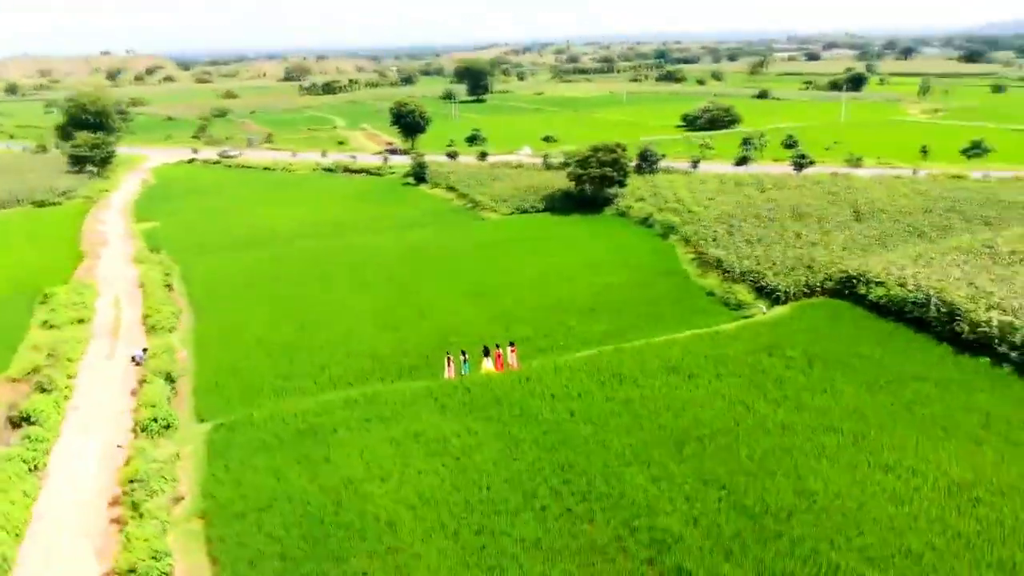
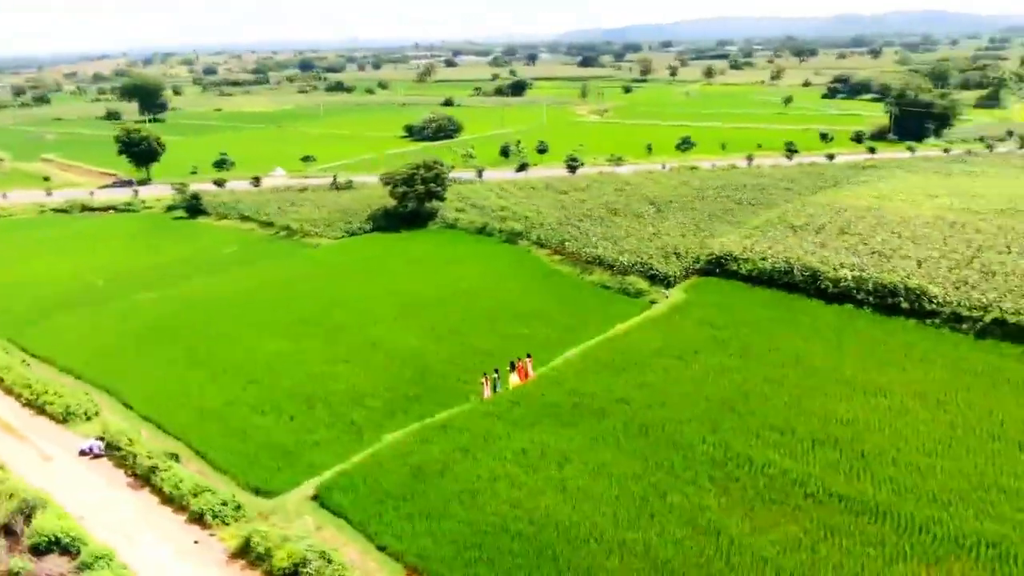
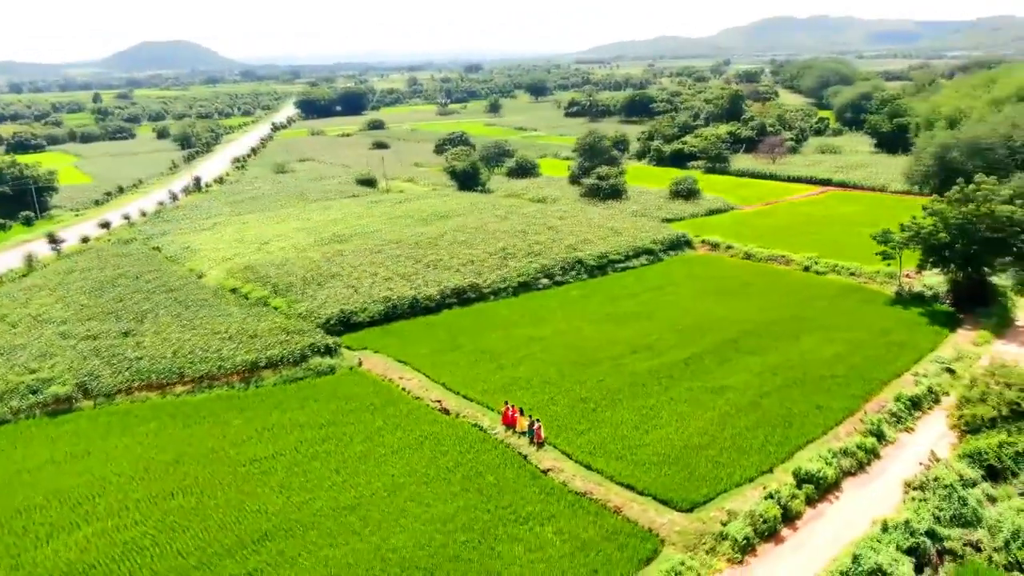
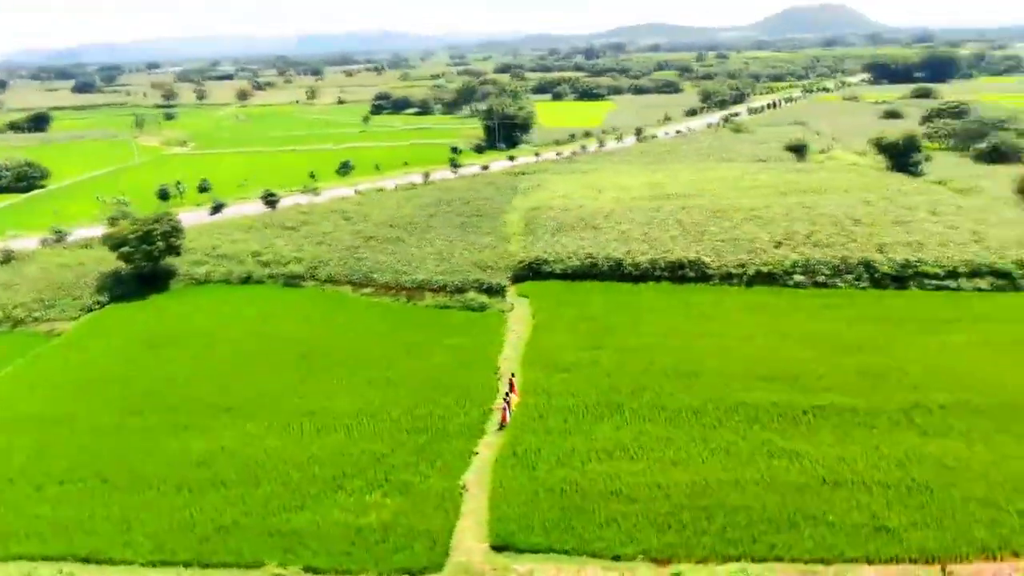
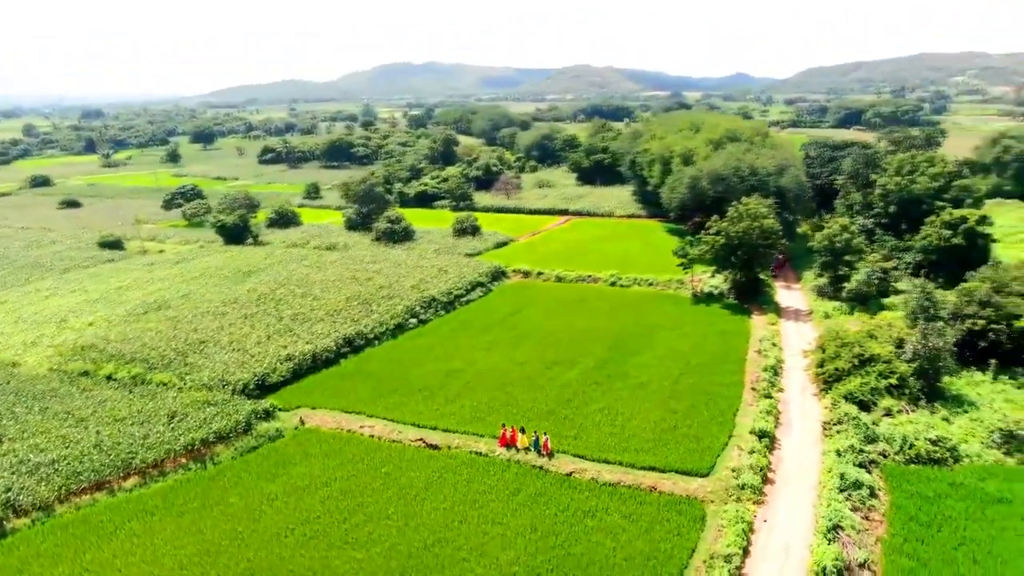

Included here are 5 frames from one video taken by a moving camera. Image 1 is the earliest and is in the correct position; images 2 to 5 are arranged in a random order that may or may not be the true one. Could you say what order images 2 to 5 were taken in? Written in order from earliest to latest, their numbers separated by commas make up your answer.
2, 4, 3, 5
